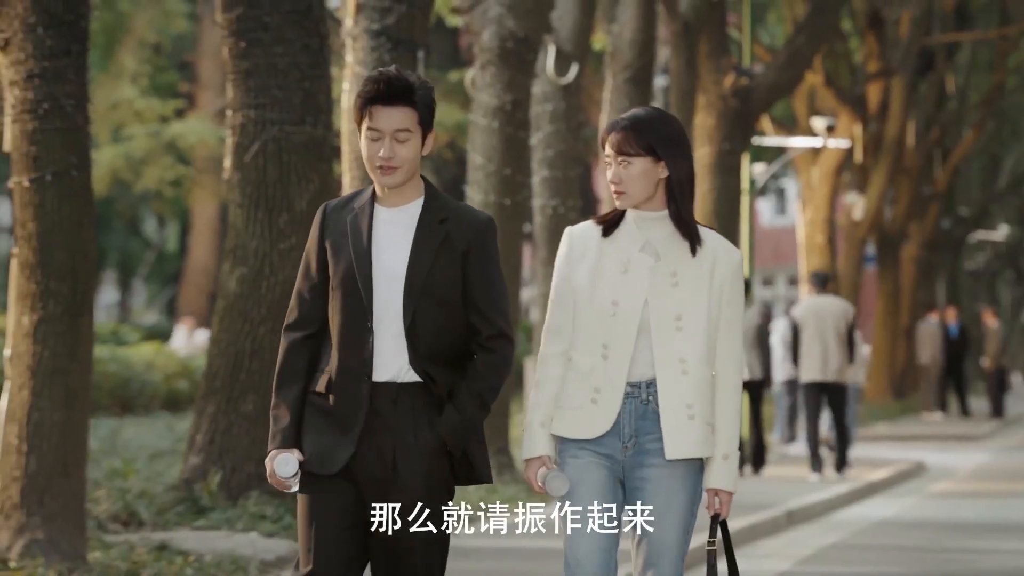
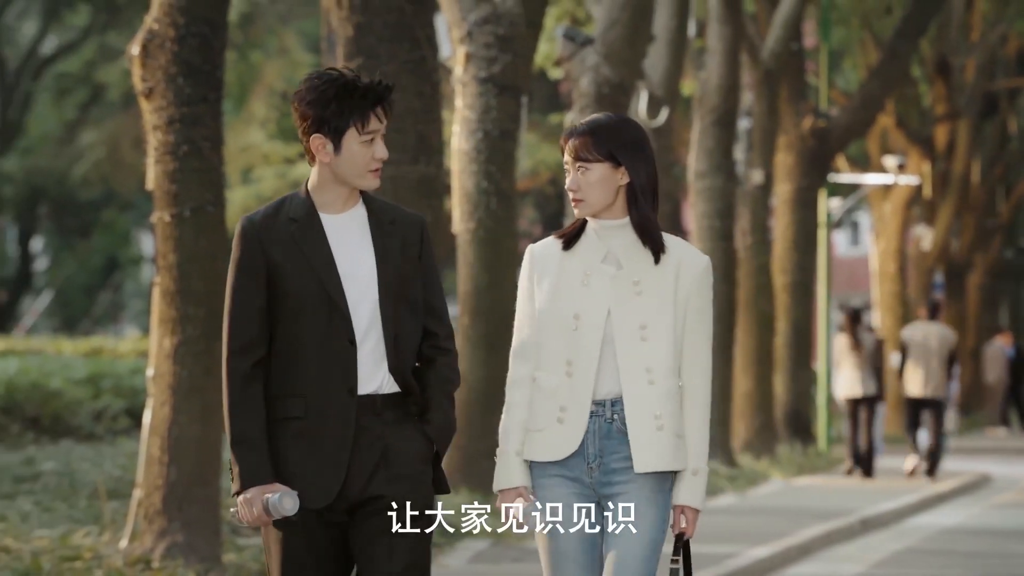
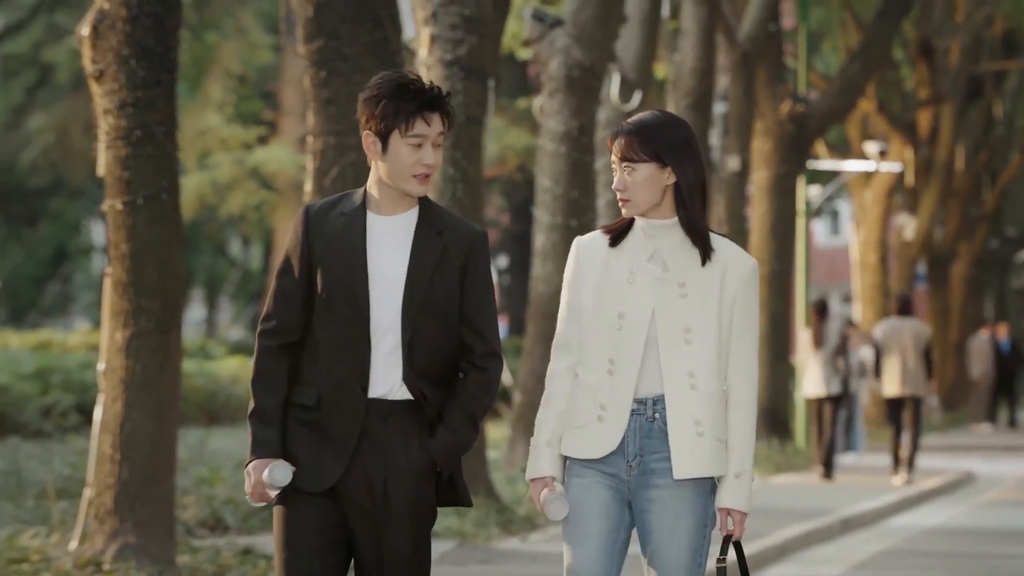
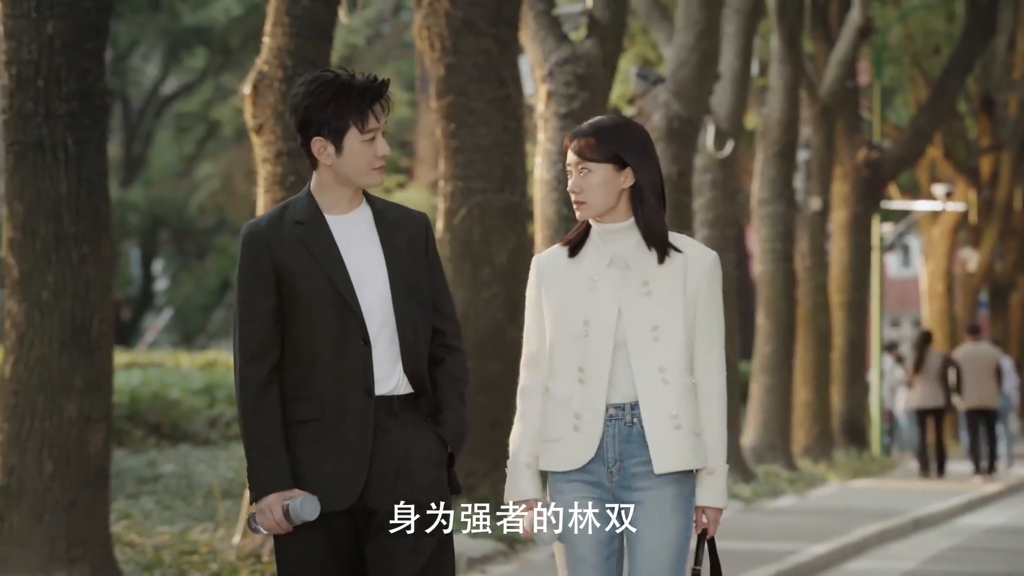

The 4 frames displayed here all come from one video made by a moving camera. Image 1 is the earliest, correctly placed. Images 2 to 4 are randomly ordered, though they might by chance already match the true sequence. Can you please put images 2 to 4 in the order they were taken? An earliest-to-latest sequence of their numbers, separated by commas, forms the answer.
3, 2, 4
